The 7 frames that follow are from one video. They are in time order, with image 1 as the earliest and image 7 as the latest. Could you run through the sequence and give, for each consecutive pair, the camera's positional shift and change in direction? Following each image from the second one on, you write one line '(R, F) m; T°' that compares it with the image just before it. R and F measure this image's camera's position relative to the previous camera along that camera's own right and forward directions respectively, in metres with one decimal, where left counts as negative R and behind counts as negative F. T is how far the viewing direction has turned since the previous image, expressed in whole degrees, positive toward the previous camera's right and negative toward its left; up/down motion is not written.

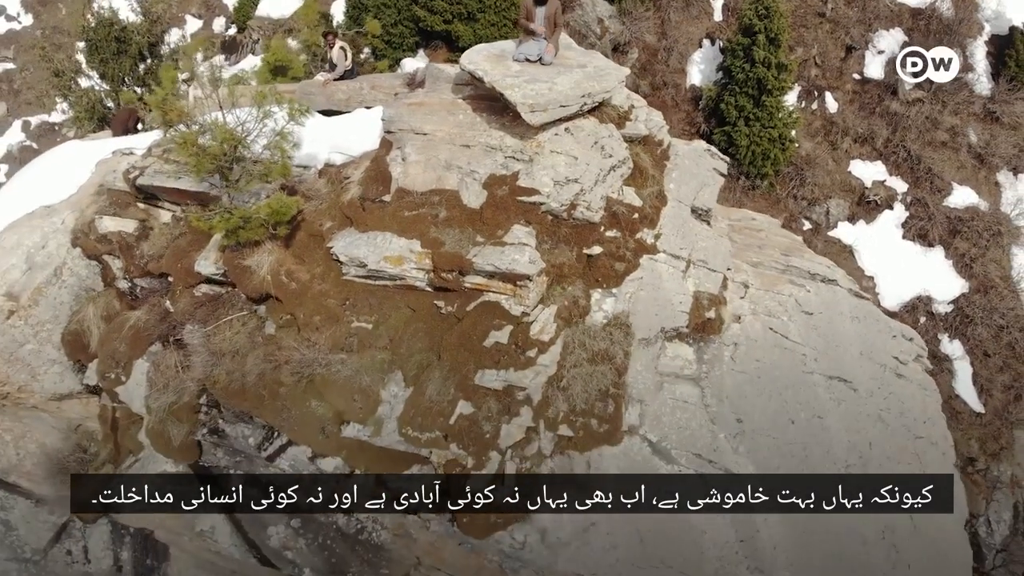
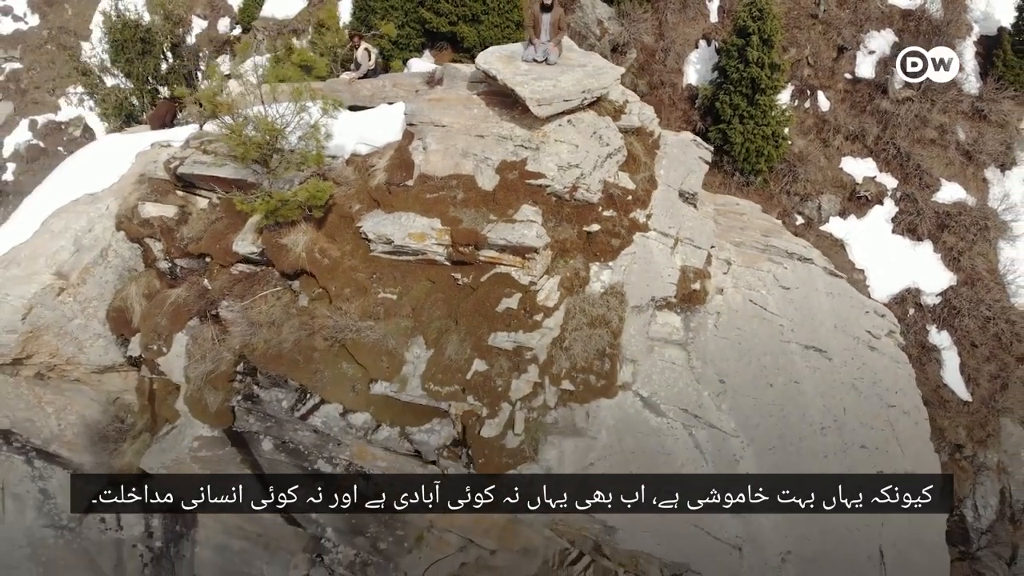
(-0.1, -0.5) m; 0°
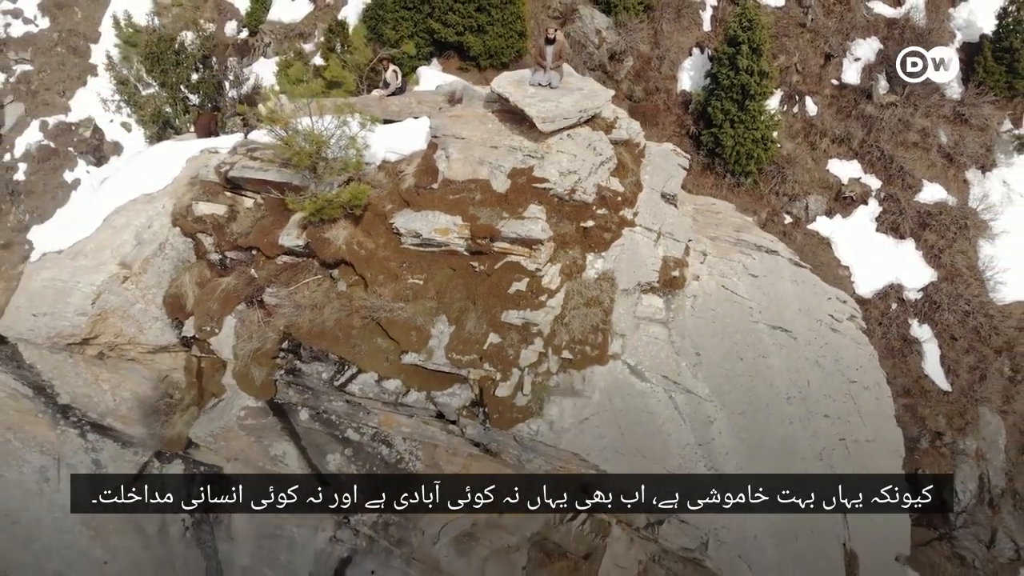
(-0.1, -0.9) m; 0°
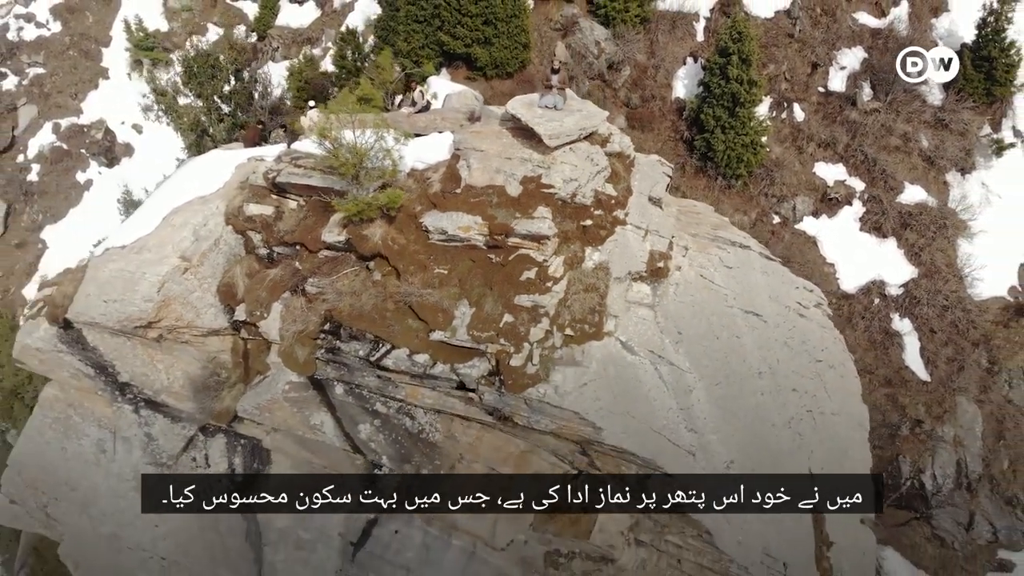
(-0.1, -1.1) m; 0°
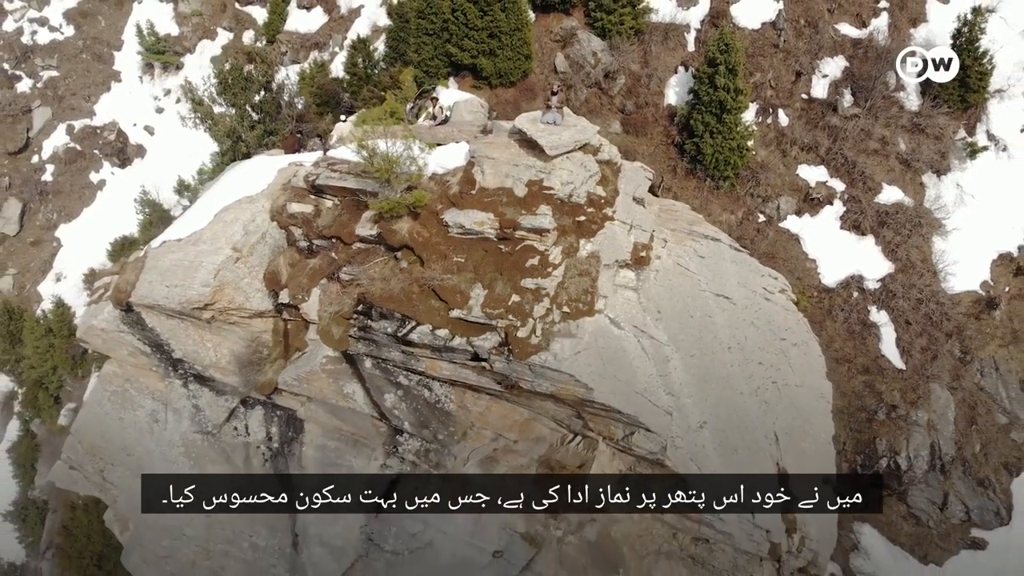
(-0.1, -1.3) m; 0°
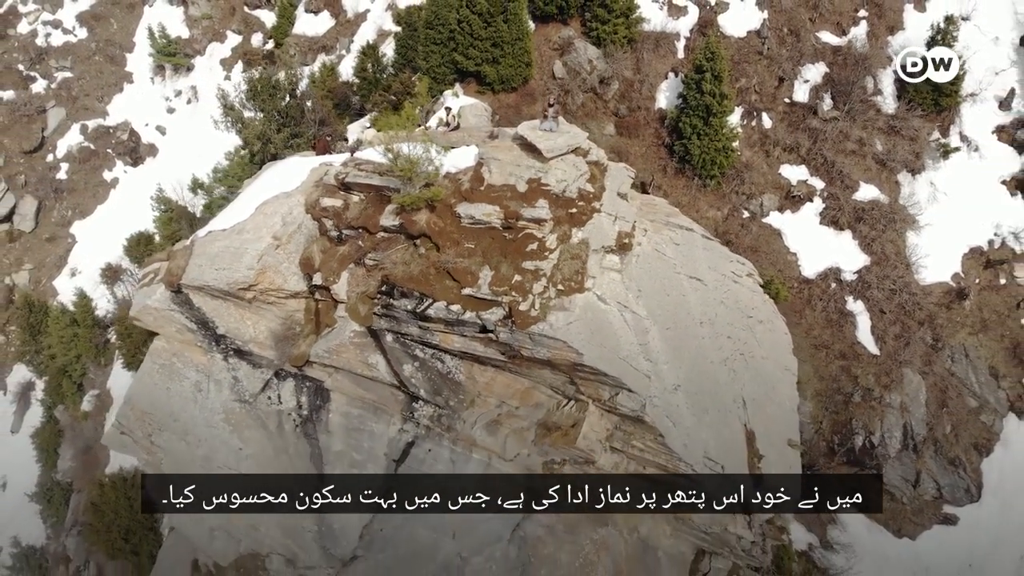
(0.0, -1.5) m; 0°
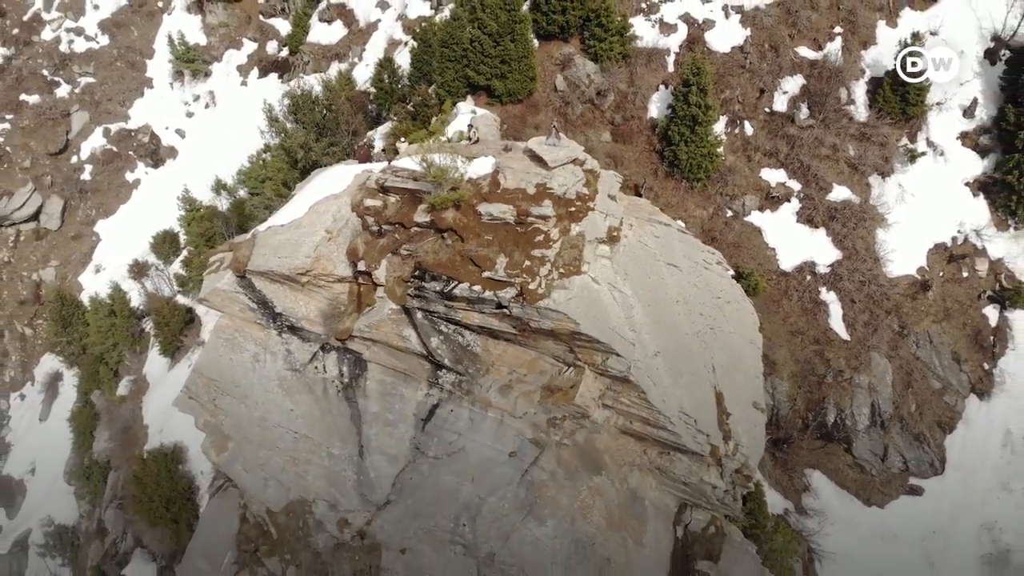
(-0.2, -2.3) m; 0°
